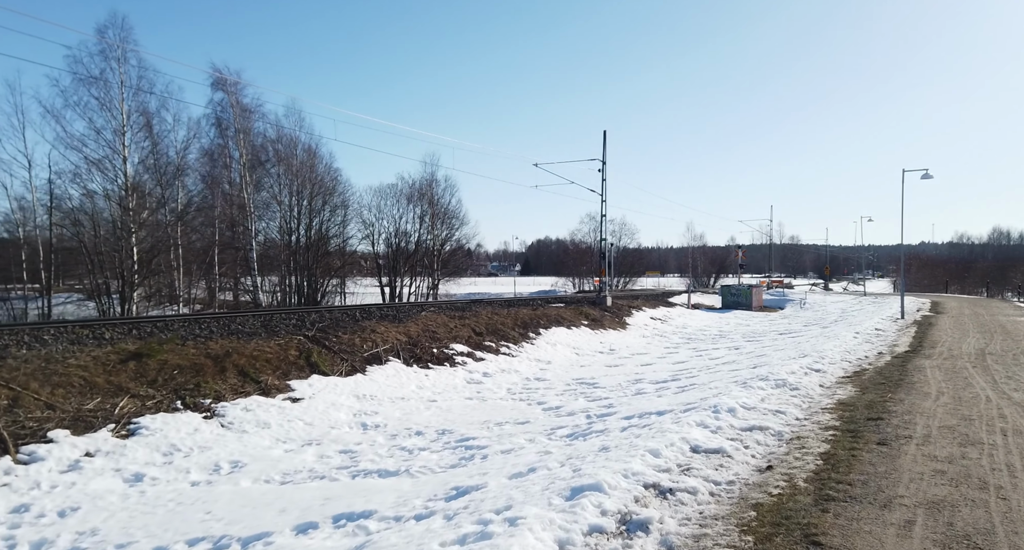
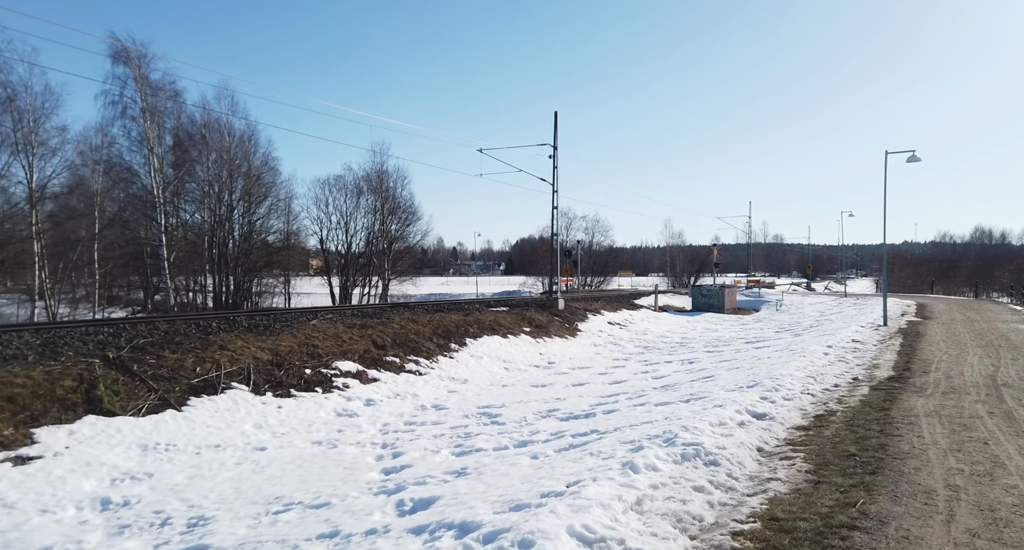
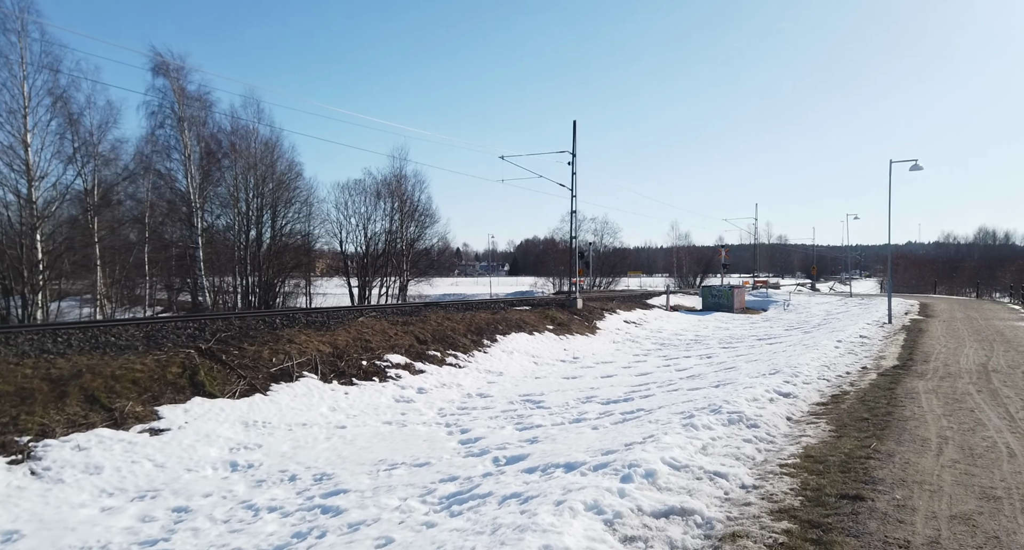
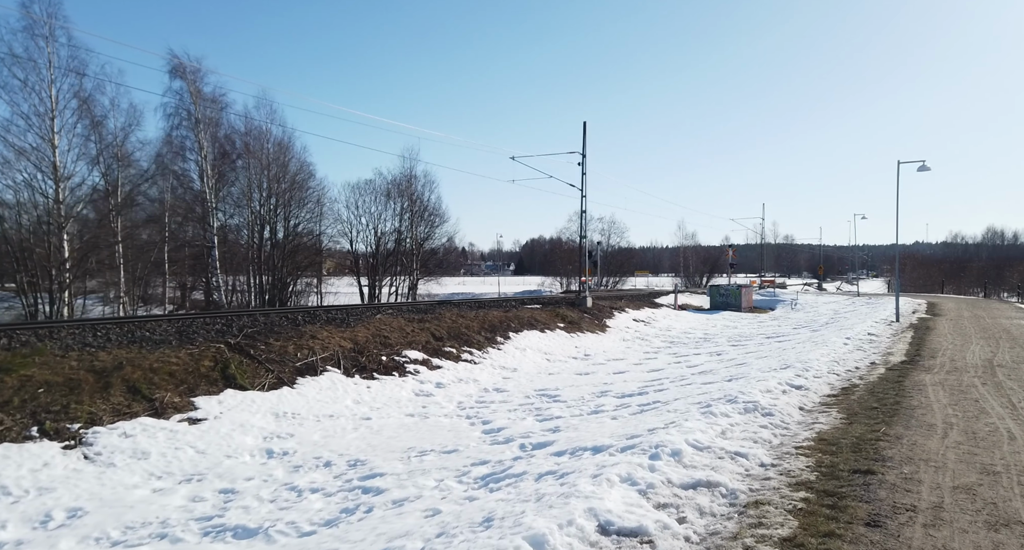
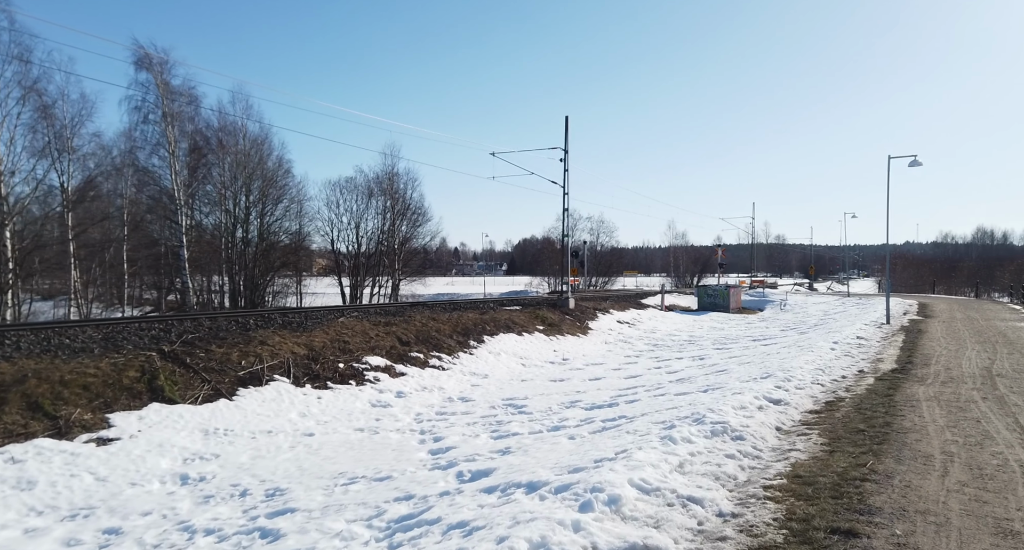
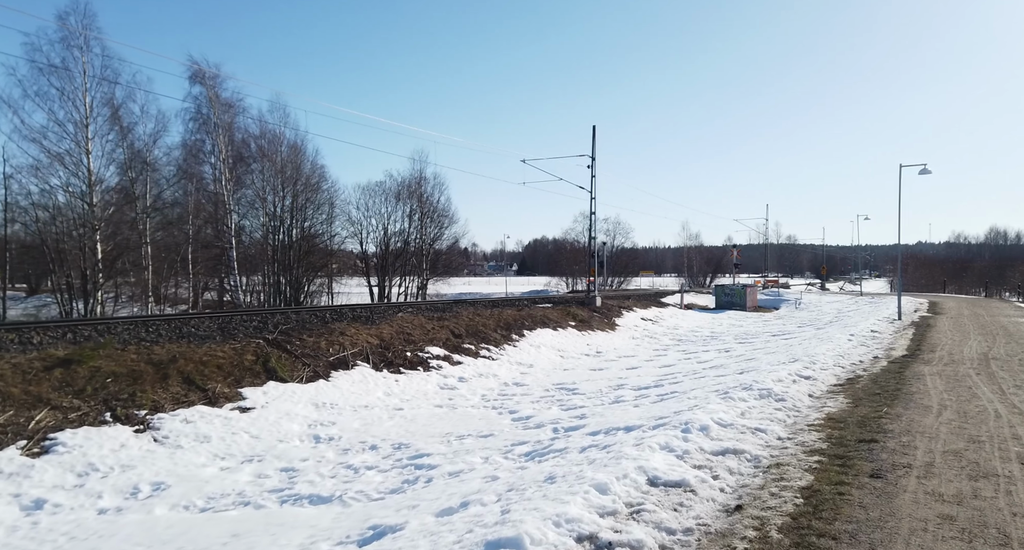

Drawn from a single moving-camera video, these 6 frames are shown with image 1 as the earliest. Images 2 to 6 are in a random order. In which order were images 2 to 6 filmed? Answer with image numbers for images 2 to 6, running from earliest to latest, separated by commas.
6, 4, 3, 5, 2
